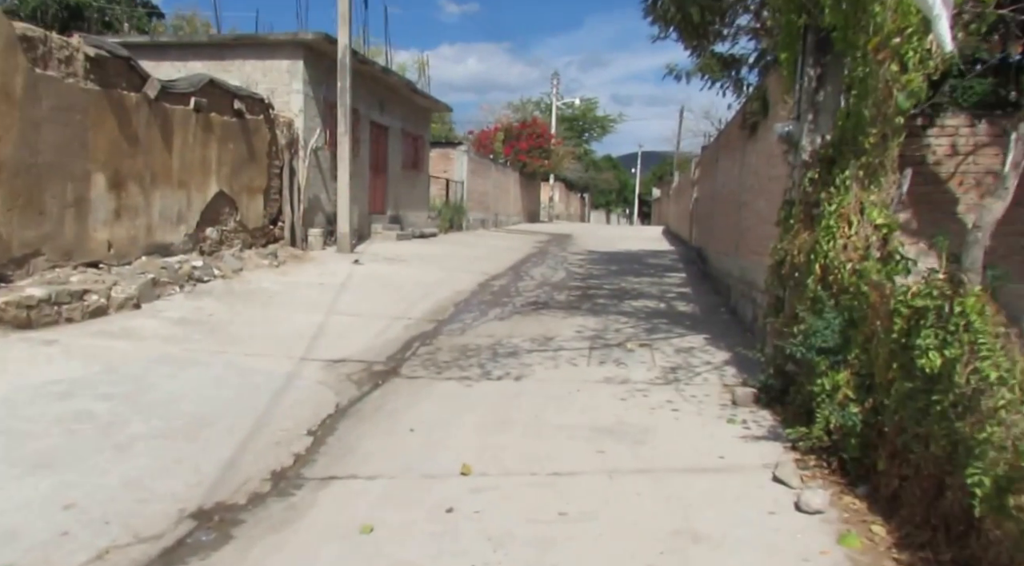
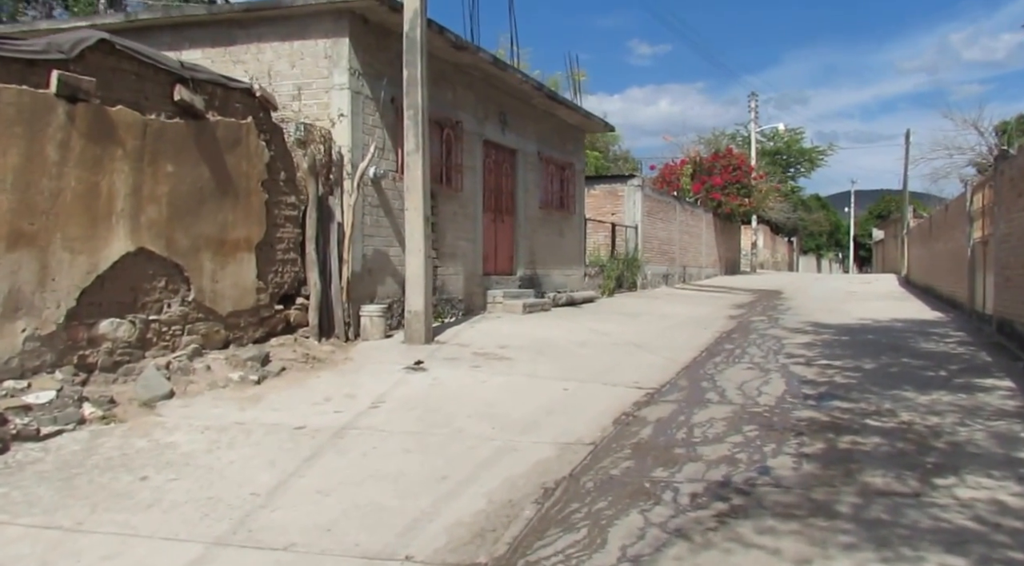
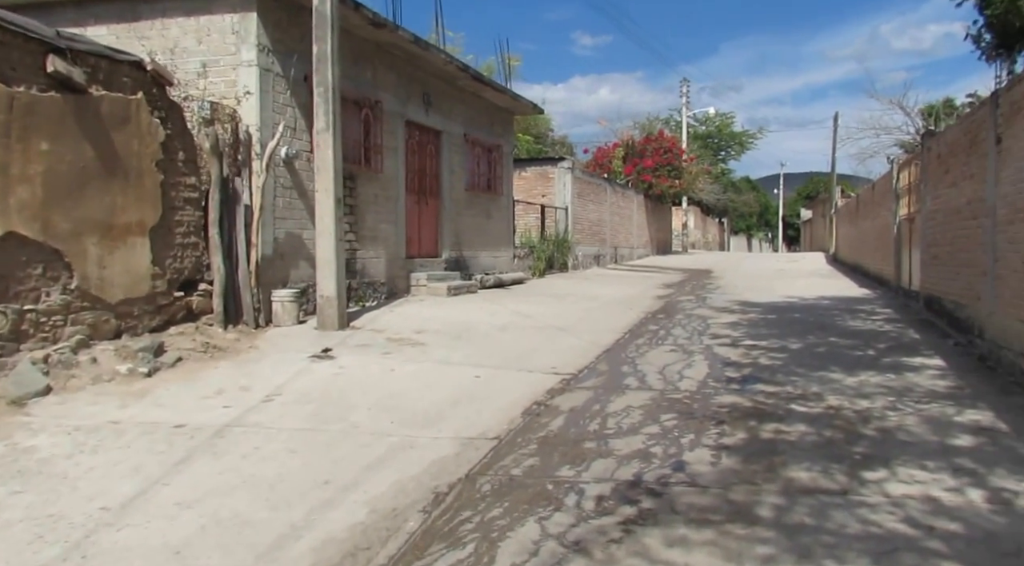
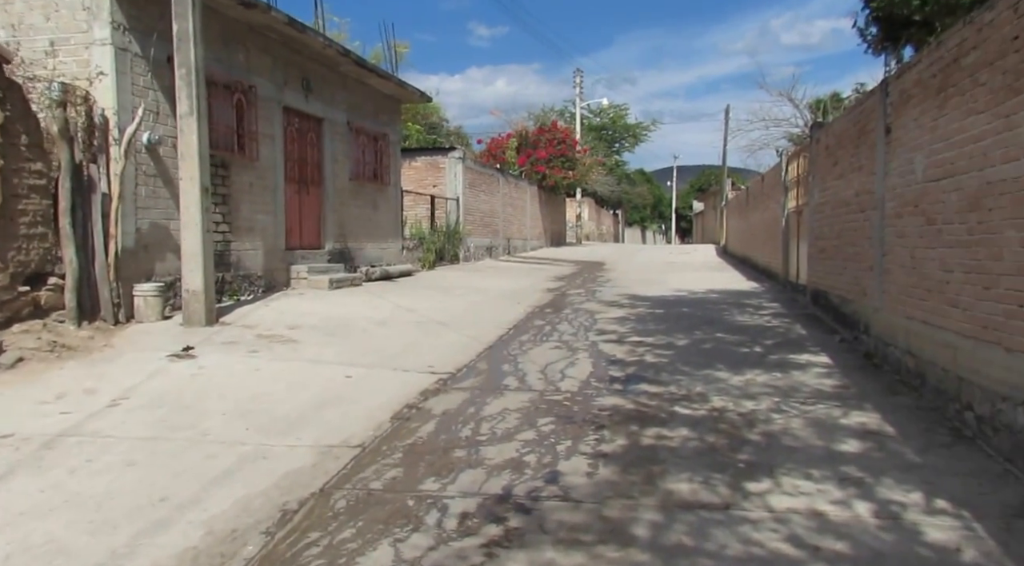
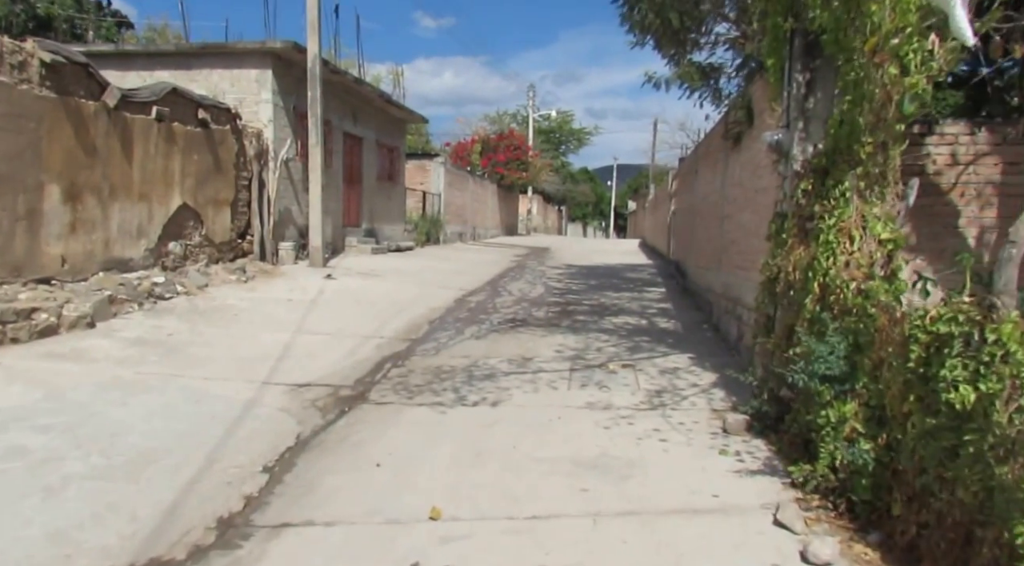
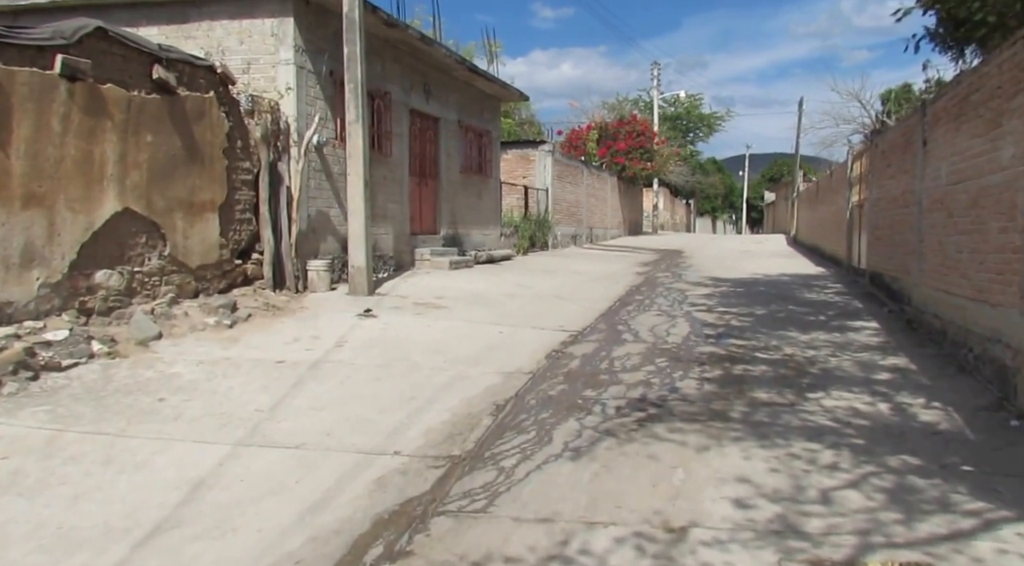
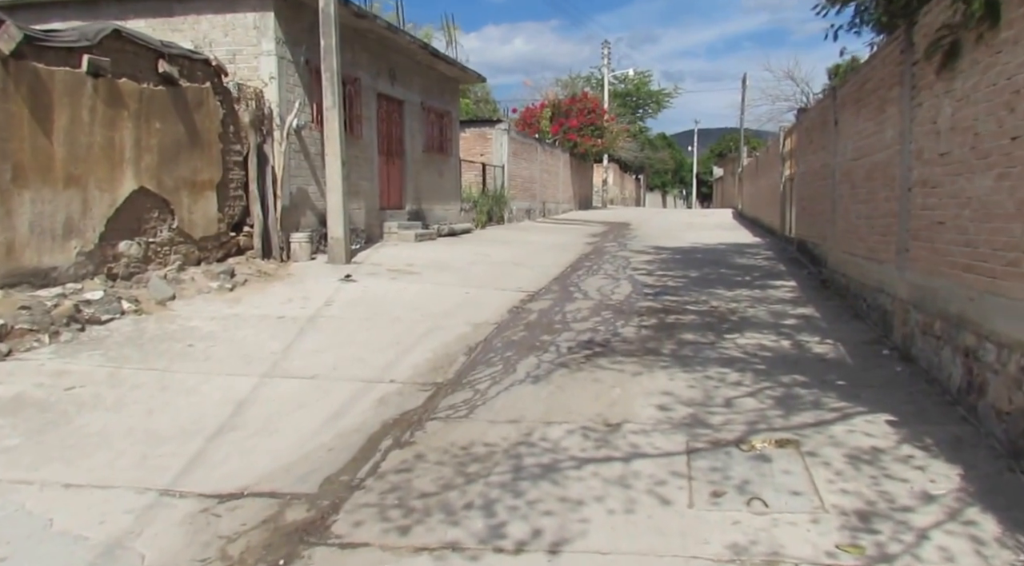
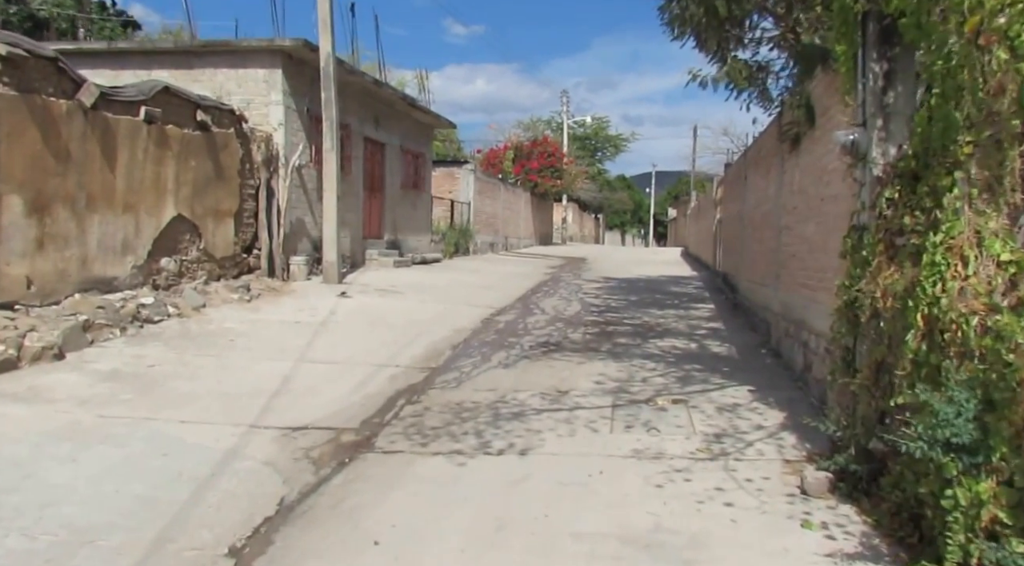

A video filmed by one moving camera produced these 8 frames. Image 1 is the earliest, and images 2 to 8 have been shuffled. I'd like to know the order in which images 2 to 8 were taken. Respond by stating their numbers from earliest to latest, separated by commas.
5, 8, 7, 6, 2, 3, 4
